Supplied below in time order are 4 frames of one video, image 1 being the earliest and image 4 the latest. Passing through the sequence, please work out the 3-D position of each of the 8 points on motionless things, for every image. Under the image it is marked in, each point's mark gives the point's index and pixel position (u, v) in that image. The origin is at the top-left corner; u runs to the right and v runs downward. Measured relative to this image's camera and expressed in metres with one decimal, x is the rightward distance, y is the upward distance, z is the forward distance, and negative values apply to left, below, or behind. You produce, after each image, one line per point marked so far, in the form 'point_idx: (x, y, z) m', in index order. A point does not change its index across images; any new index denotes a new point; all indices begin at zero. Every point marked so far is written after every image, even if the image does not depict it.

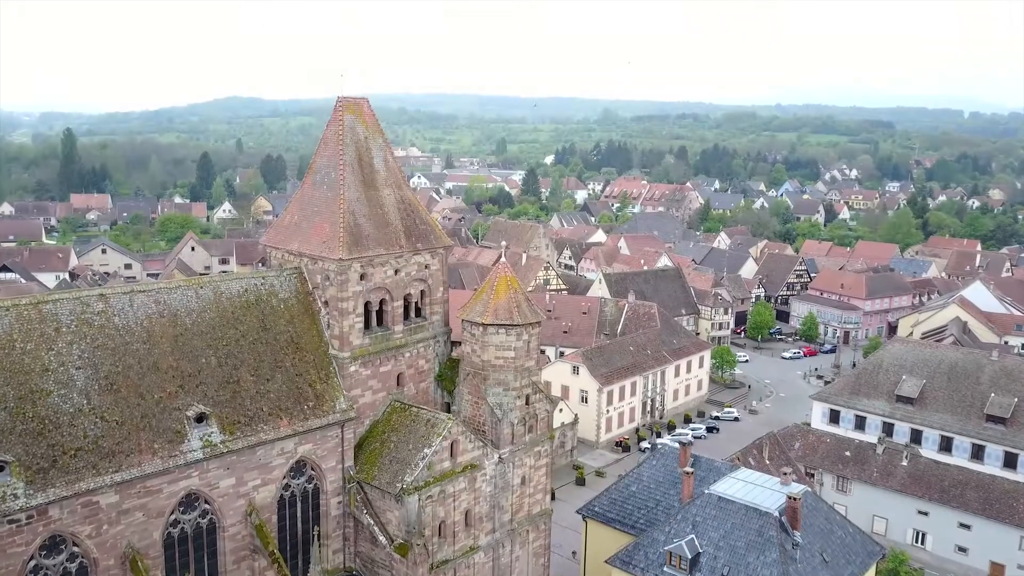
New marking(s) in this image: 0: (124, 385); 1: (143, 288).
0: (-8.5, -2.1, +17.4) m
1: (-8.7, 0.0, +18.7) m
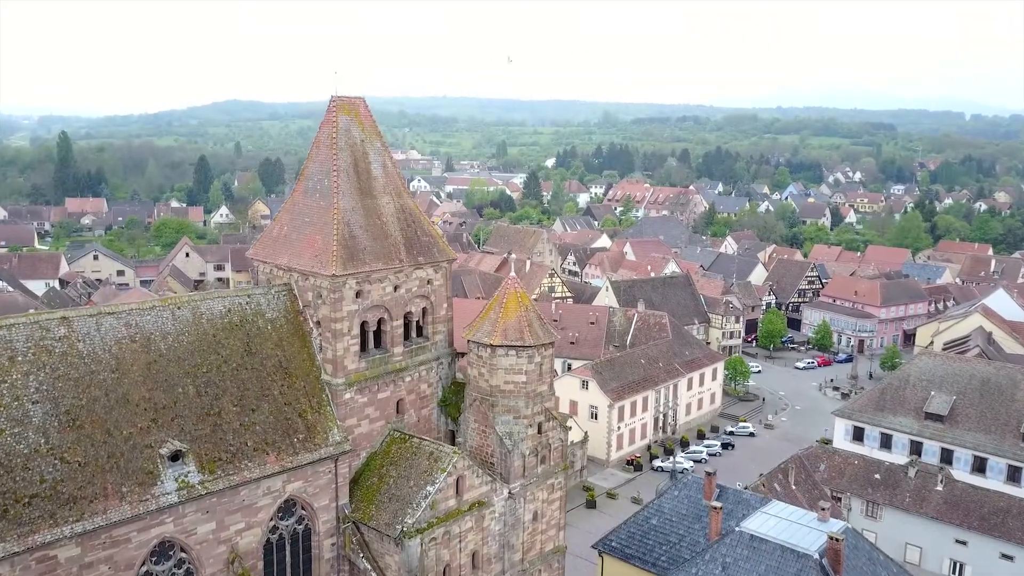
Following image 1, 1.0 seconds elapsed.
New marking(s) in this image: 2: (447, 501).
0: (-8.2, -2.6, +15.4) m
1: (-8.4, -0.5, +16.7) m
2: (-1.5, -4.9, +18.5) m
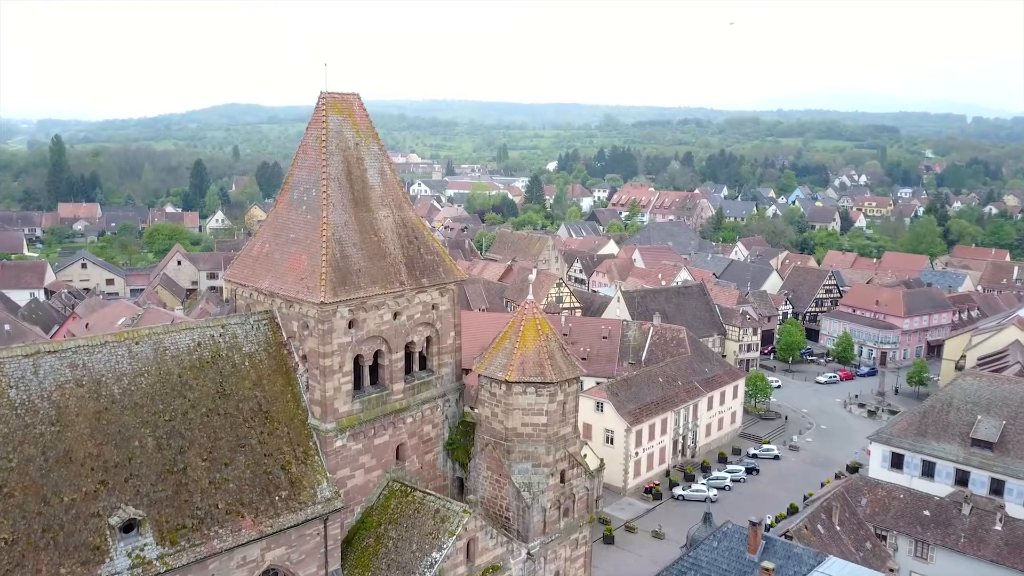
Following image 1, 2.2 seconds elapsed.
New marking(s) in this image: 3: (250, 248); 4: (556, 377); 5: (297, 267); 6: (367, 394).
0: (-7.8, -3.1, +12.6) m
1: (-8.0, -1.0, +13.9) m
2: (-1.1, -5.5, +15.7) m
3: (-5.8, +0.9, +17.7) m
4: (+0.9, -1.9, +17.1) m
5: (-4.4, +0.4, +16.4) m
6: (-3.1, -2.2, +16.8) m
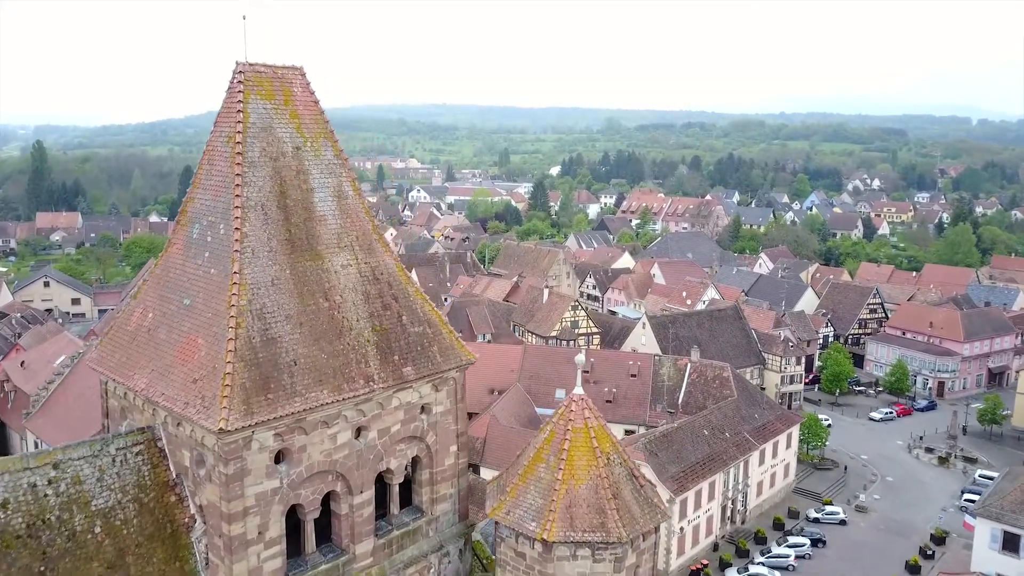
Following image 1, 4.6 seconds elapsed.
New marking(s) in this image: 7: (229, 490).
0: (-7.3, -4.4, +5.9) m
1: (-7.5, -2.3, +7.2) m
2: (-0.6, -6.8, +8.9) m
3: (-5.3, -0.4, +11.0) m
4: (+1.5, -3.2, +10.3) m
5: (-3.9, -0.8, +9.6) m
6: (-2.5, -3.5, +10.0) m
7: (-3.2, -2.3, +9.0) m
